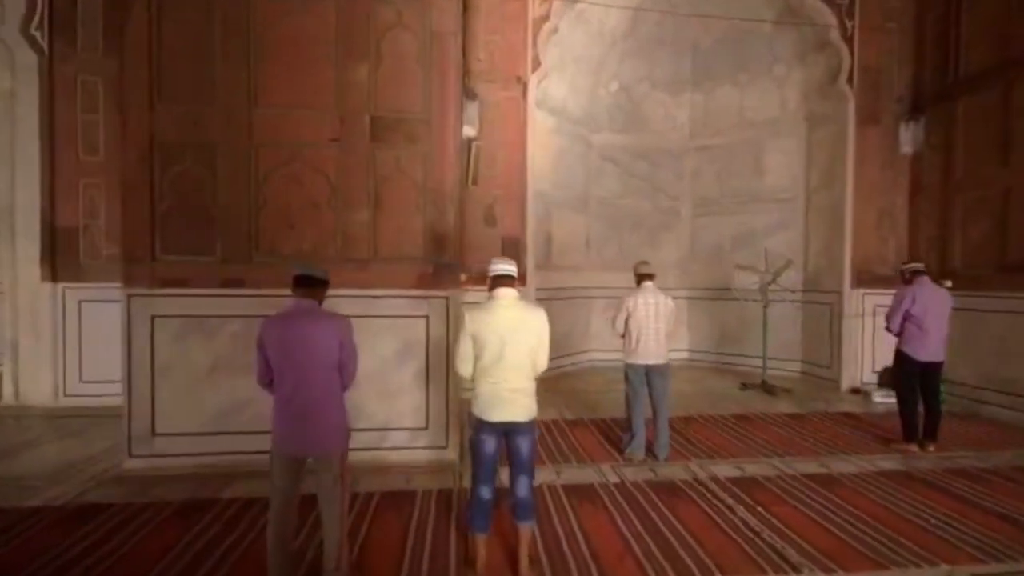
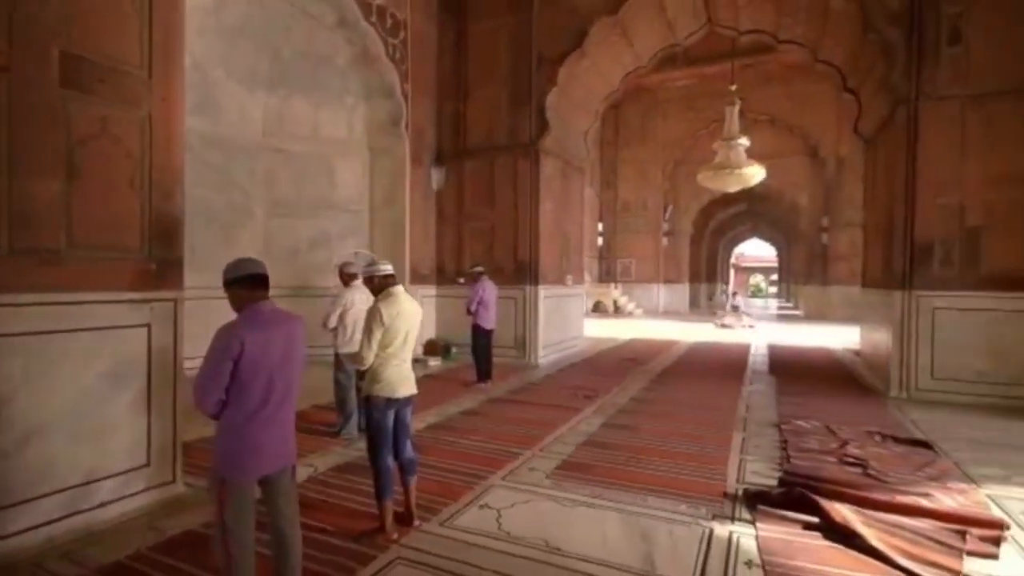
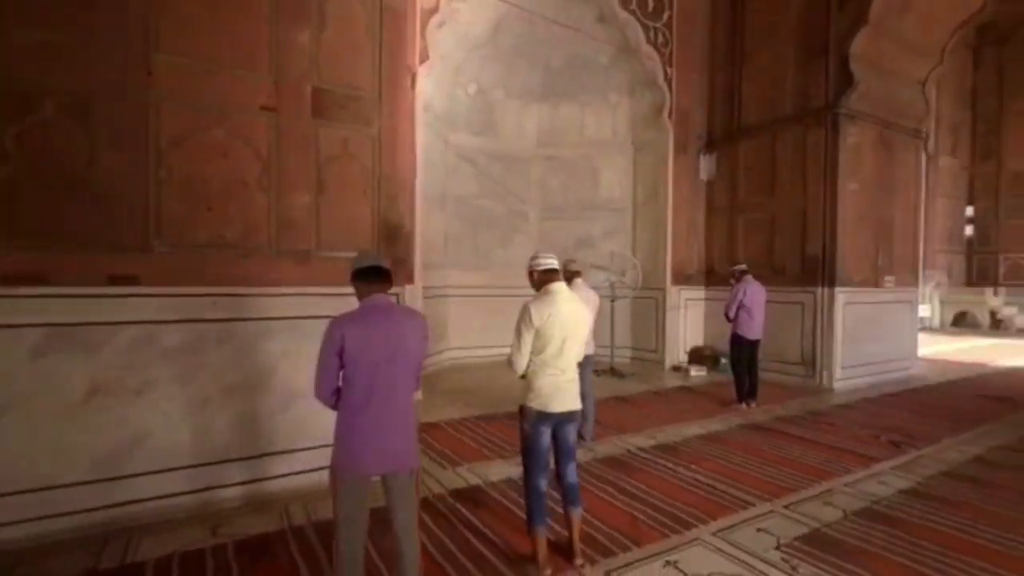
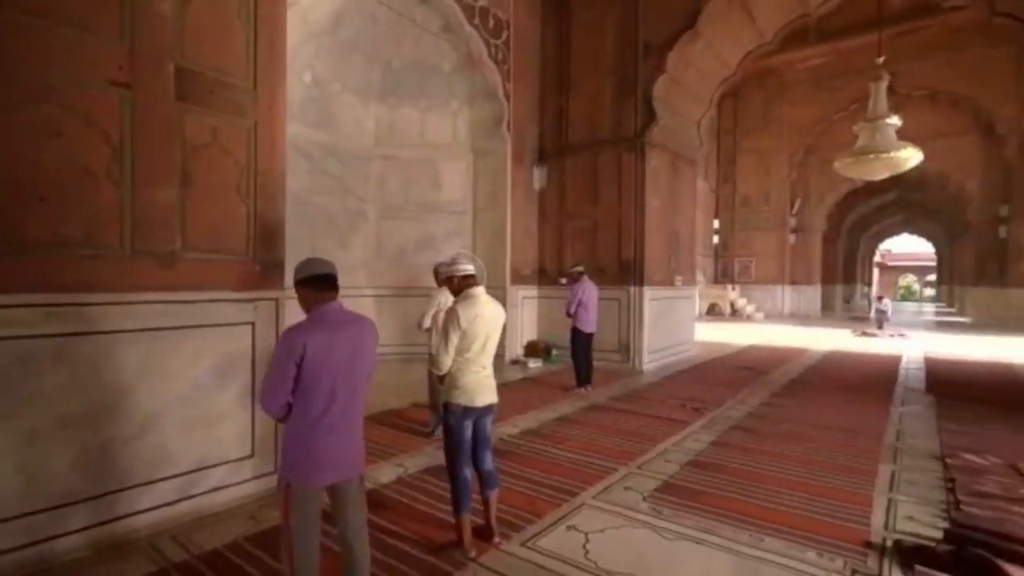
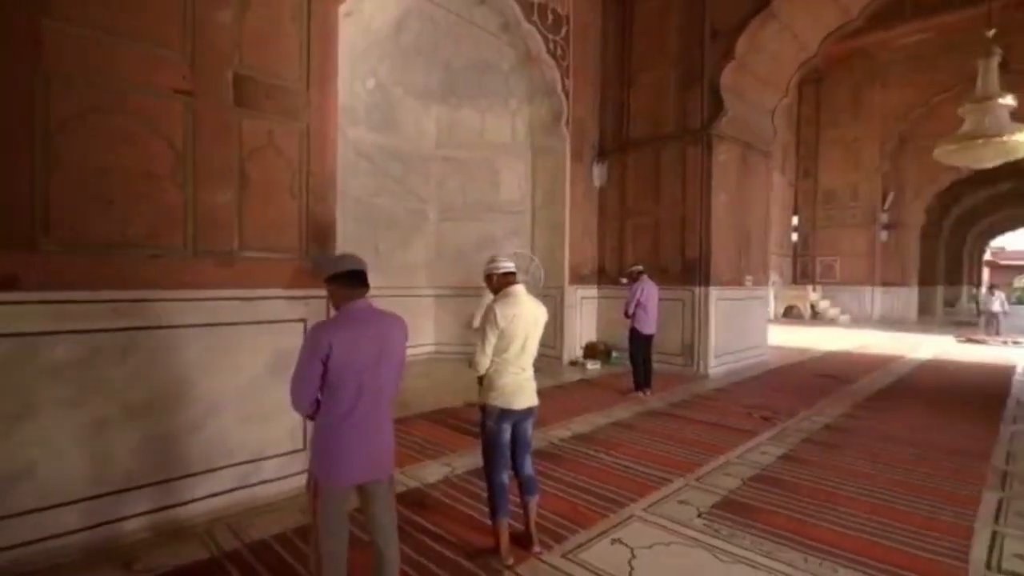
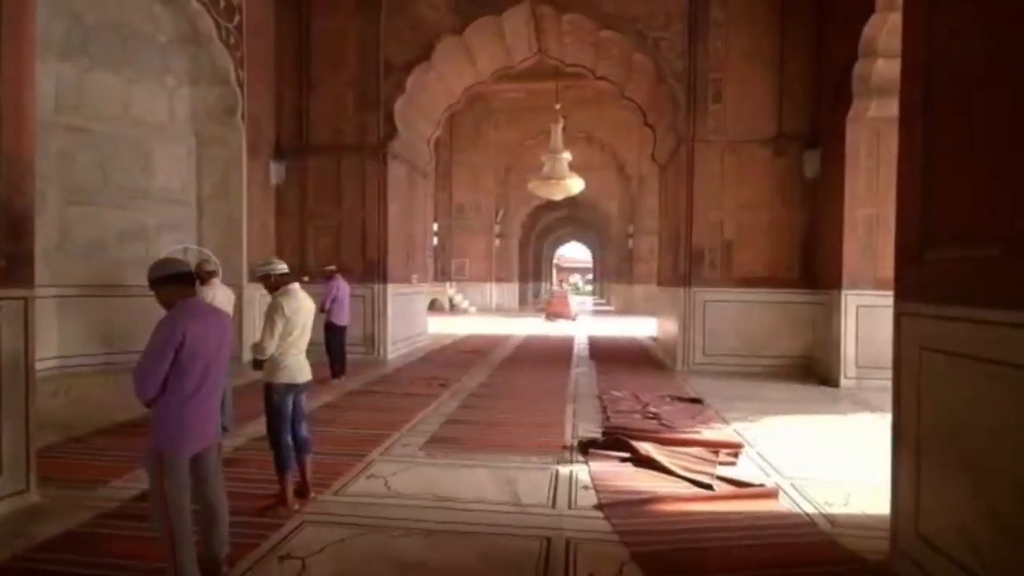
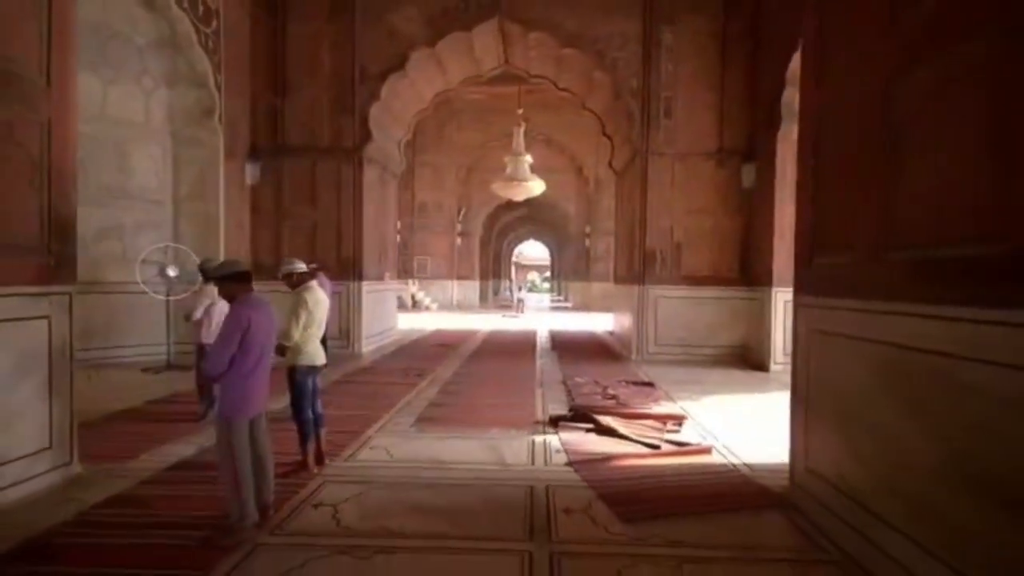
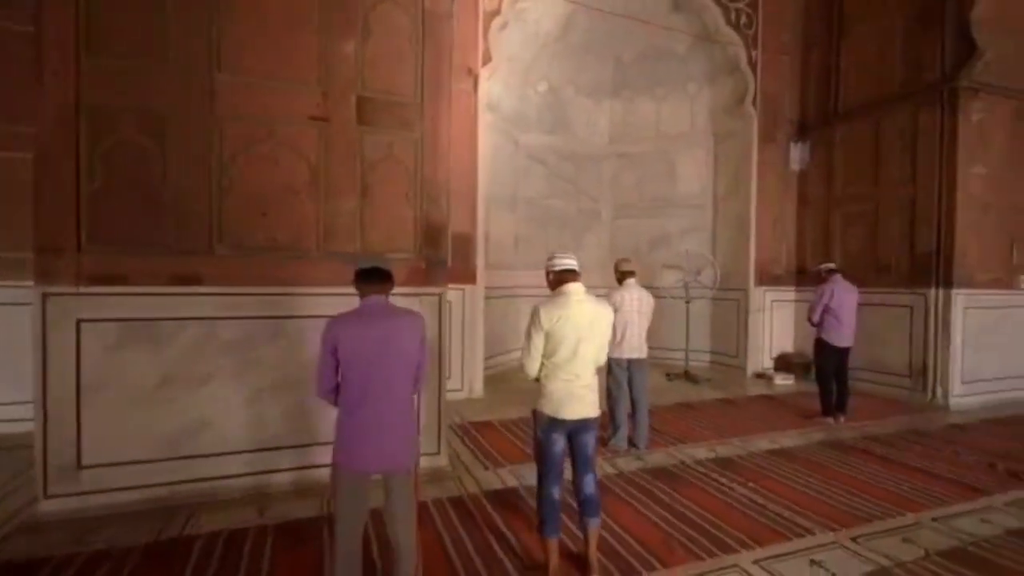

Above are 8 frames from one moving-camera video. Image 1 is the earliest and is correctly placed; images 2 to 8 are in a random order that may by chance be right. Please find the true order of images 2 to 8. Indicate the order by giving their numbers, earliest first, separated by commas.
8, 3, 5, 4, 2, 6, 7
